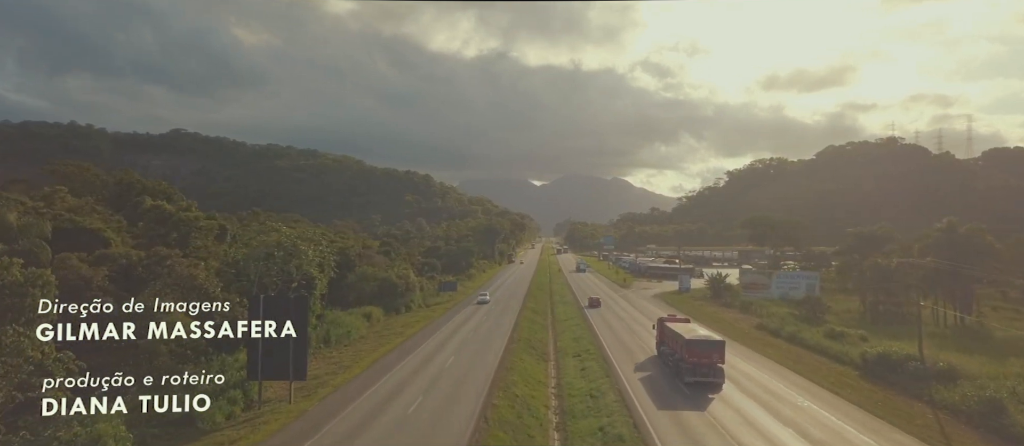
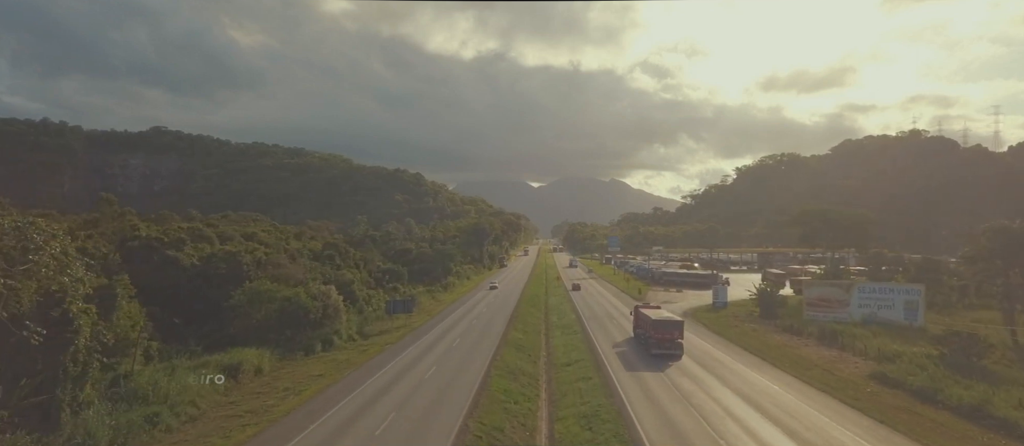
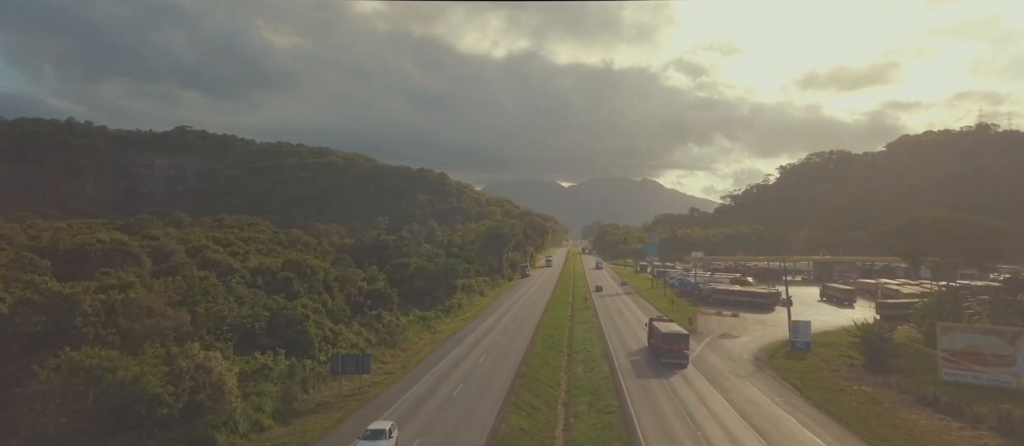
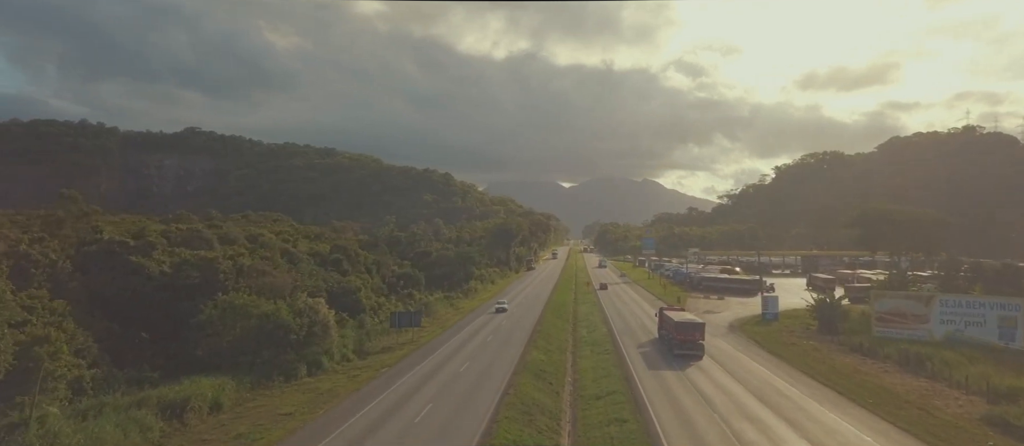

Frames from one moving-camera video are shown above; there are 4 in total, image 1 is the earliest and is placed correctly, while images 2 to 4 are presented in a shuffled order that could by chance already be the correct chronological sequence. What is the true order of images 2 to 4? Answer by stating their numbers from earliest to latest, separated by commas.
2, 4, 3
